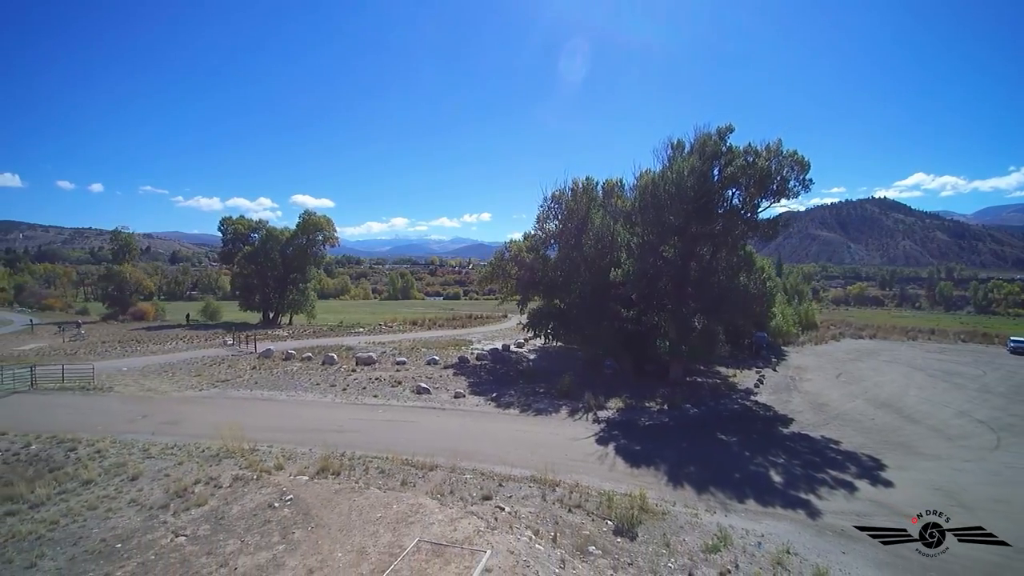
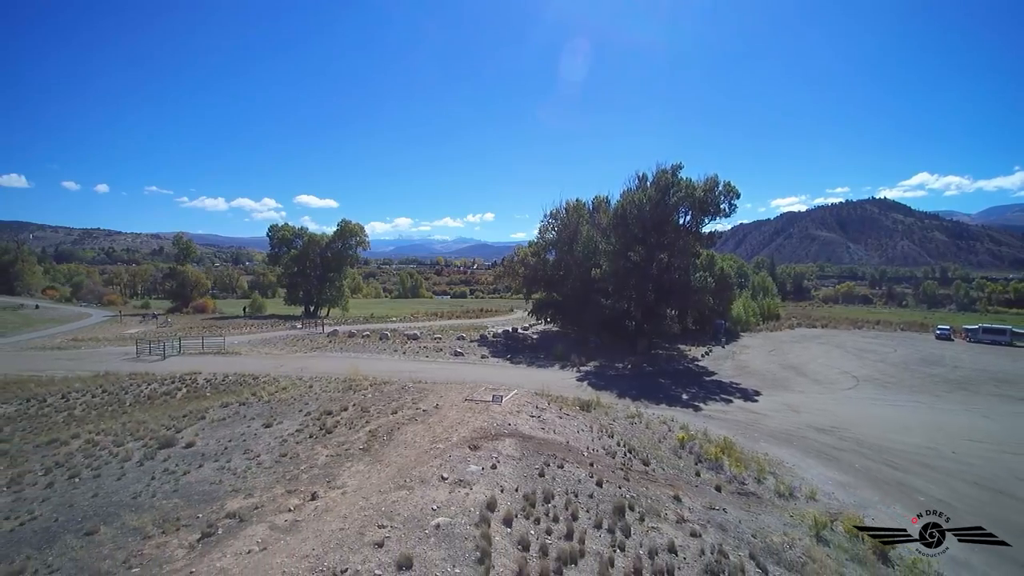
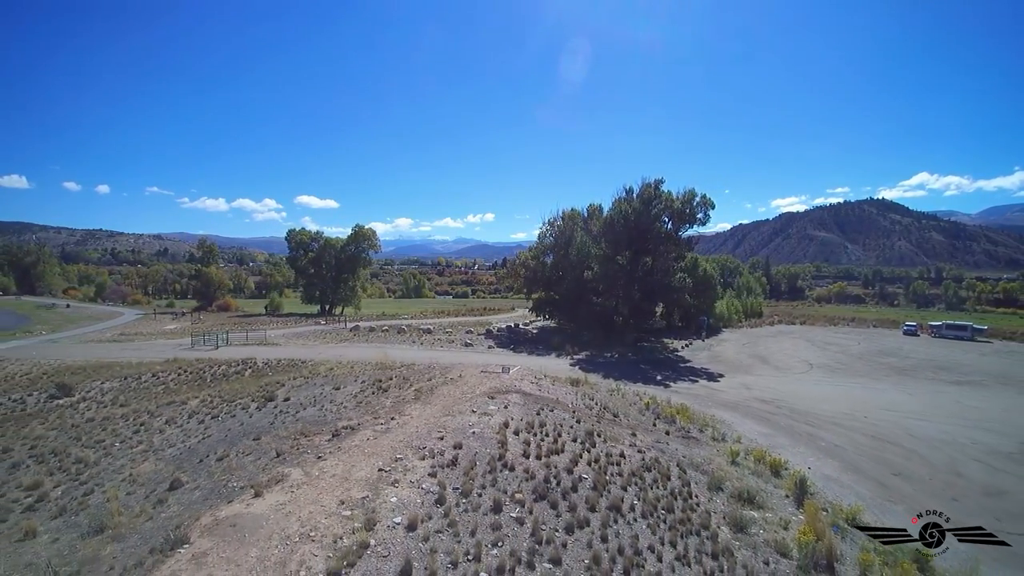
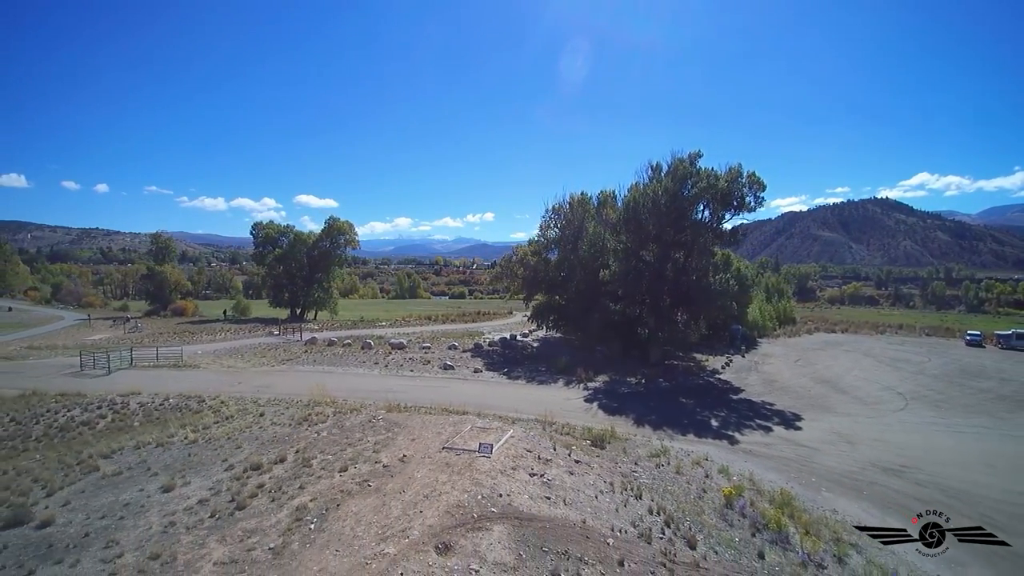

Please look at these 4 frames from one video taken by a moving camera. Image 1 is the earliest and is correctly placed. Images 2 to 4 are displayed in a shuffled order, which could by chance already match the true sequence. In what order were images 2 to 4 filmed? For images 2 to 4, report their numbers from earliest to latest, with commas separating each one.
4, 2, 3
